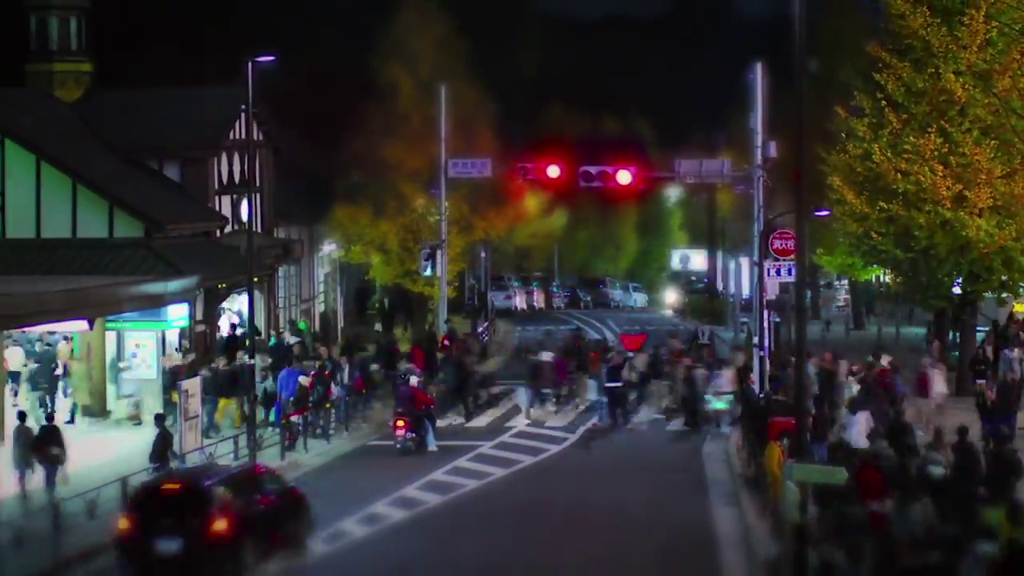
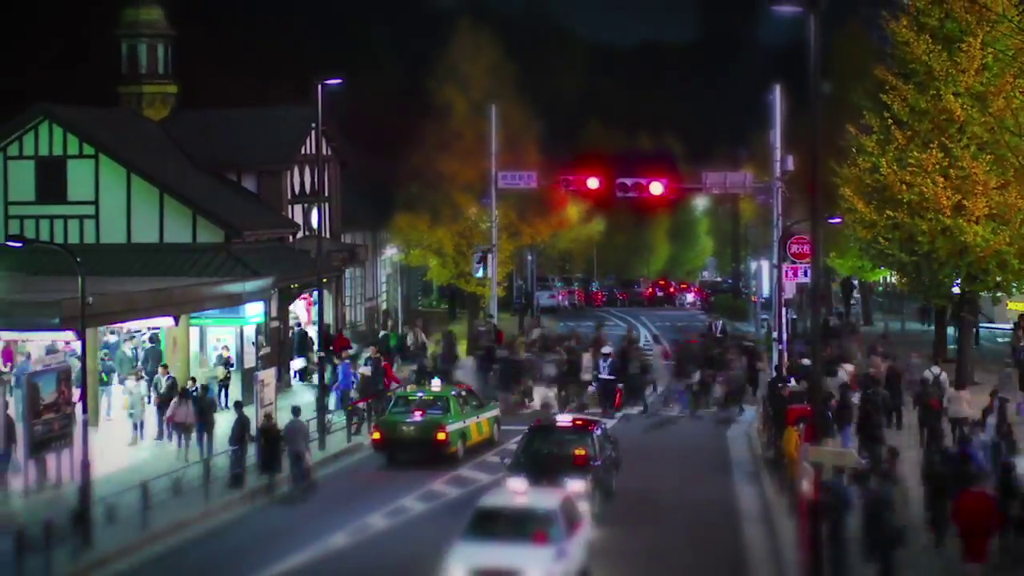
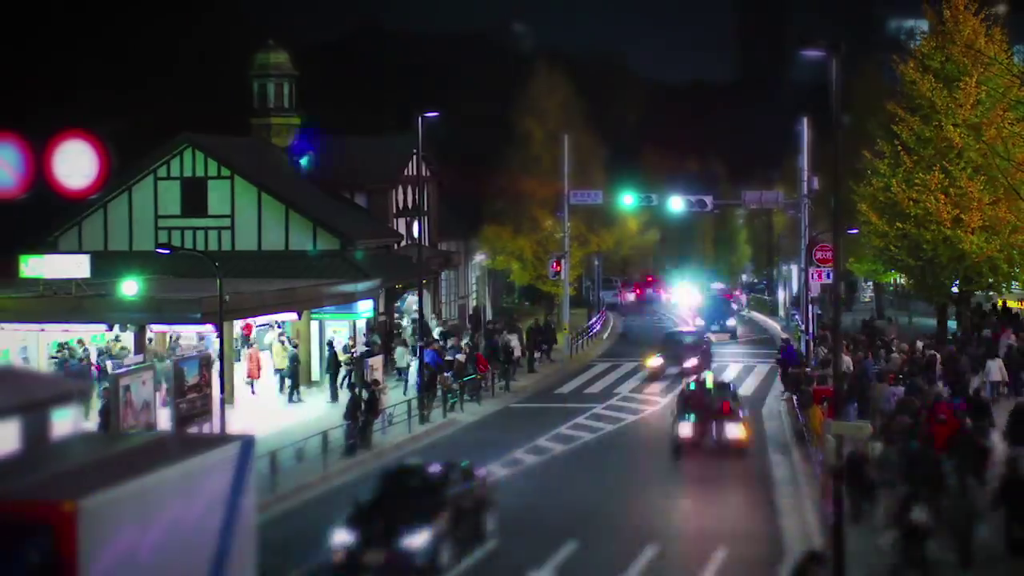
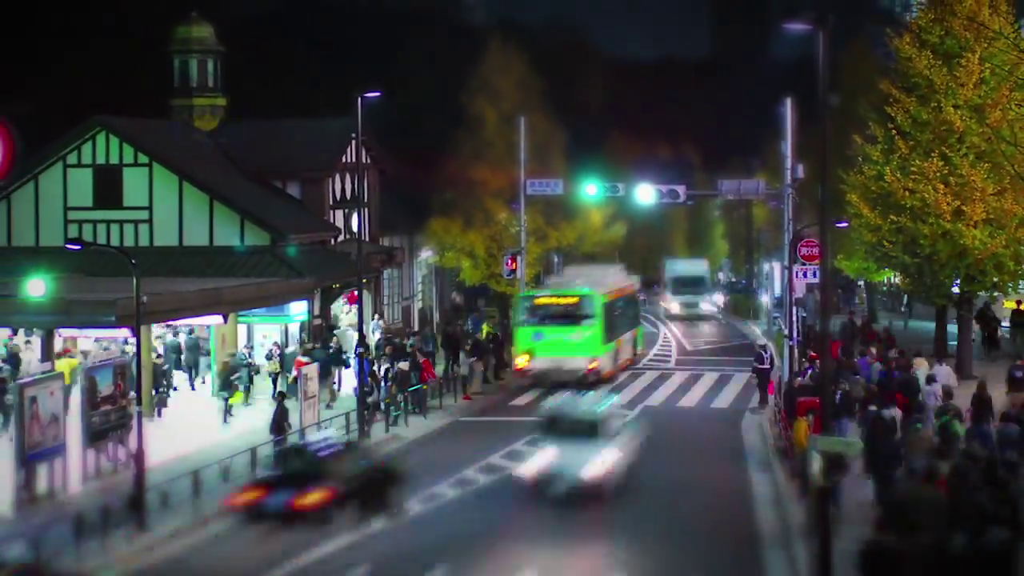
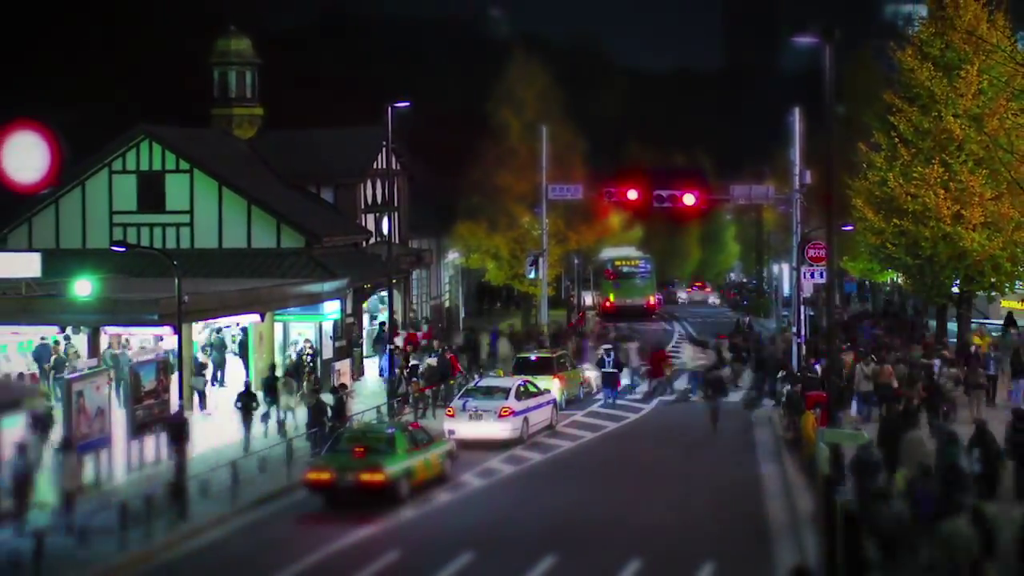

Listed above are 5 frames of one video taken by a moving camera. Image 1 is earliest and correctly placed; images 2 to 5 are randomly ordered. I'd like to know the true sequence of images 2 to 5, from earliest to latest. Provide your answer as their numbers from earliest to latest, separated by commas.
2, 4, 5, 3
